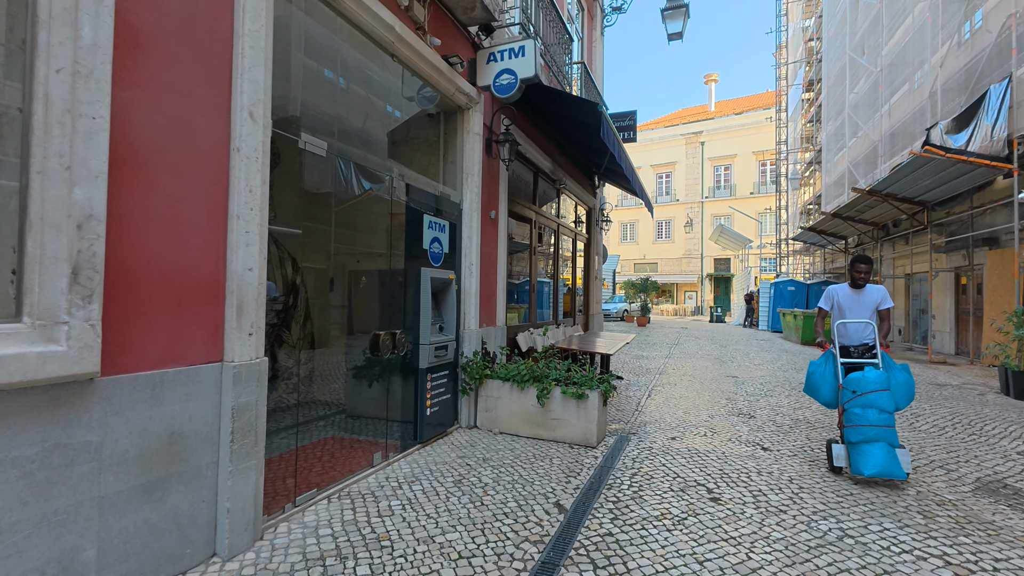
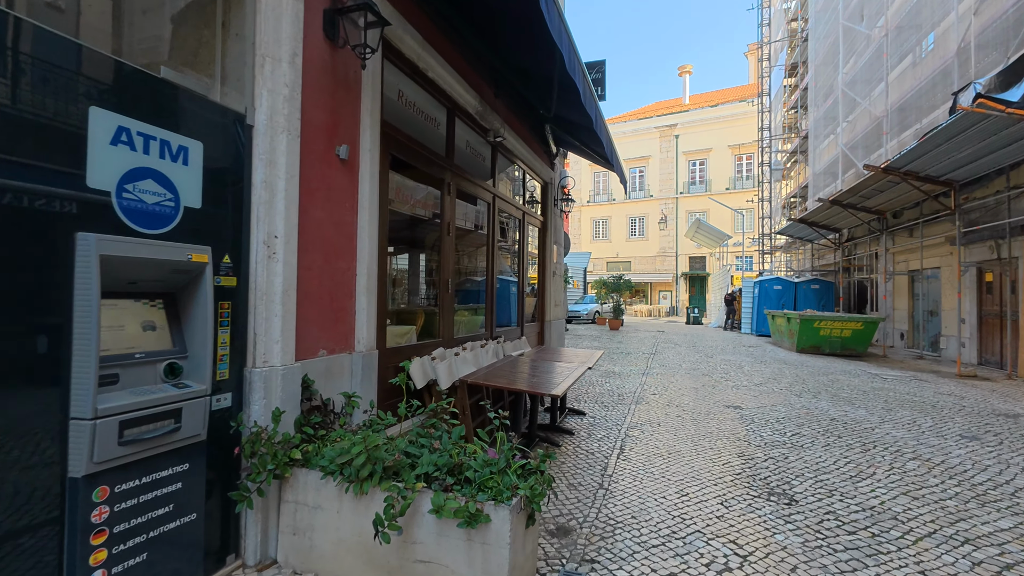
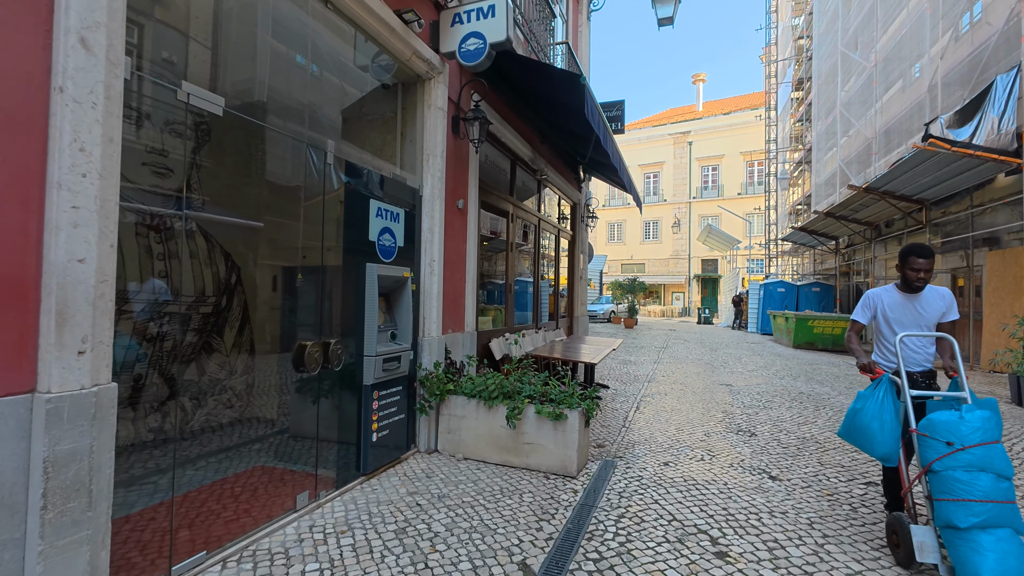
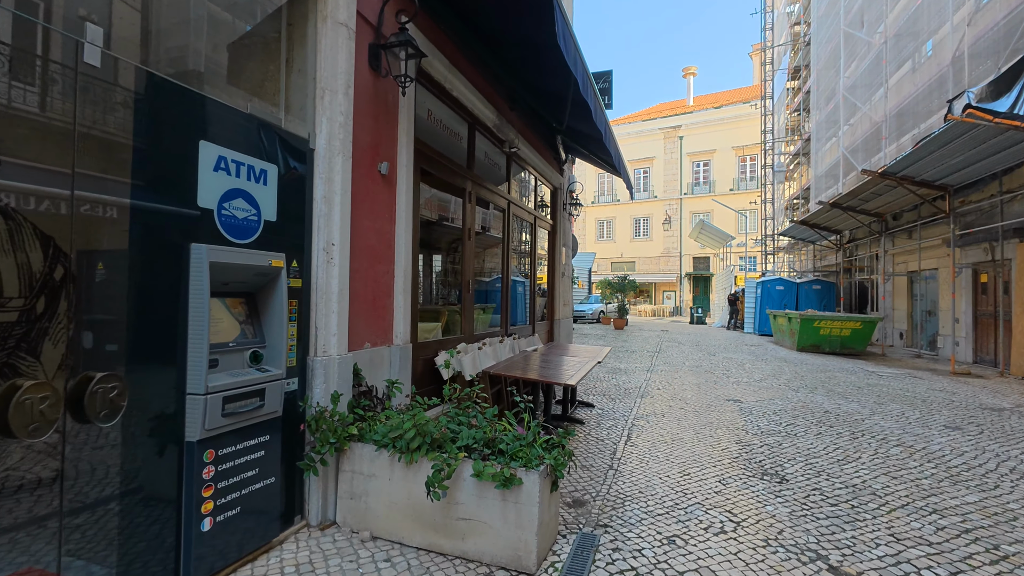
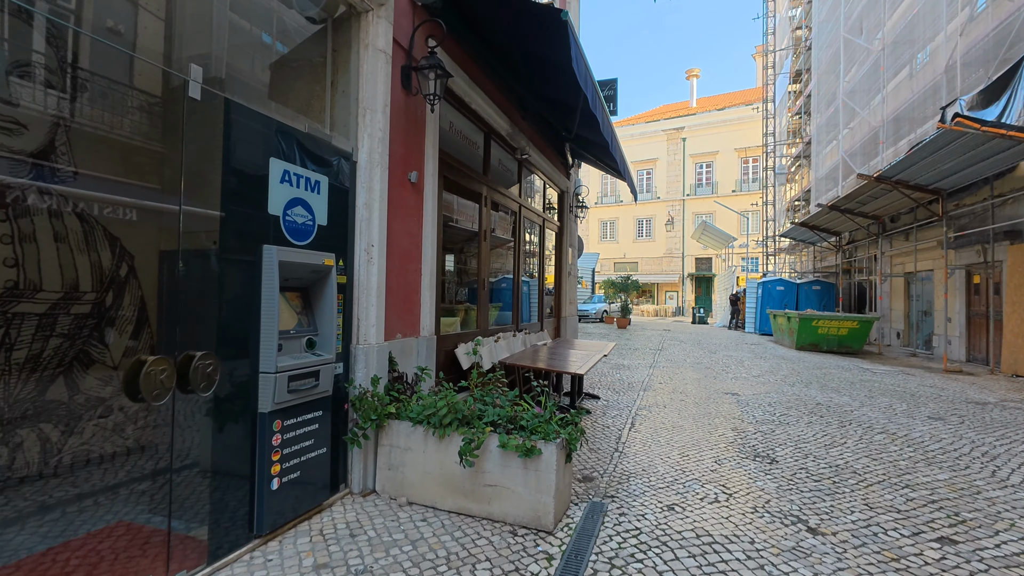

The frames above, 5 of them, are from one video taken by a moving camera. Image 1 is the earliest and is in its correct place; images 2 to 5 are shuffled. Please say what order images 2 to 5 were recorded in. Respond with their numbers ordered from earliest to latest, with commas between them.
3, 5, 4, 2
